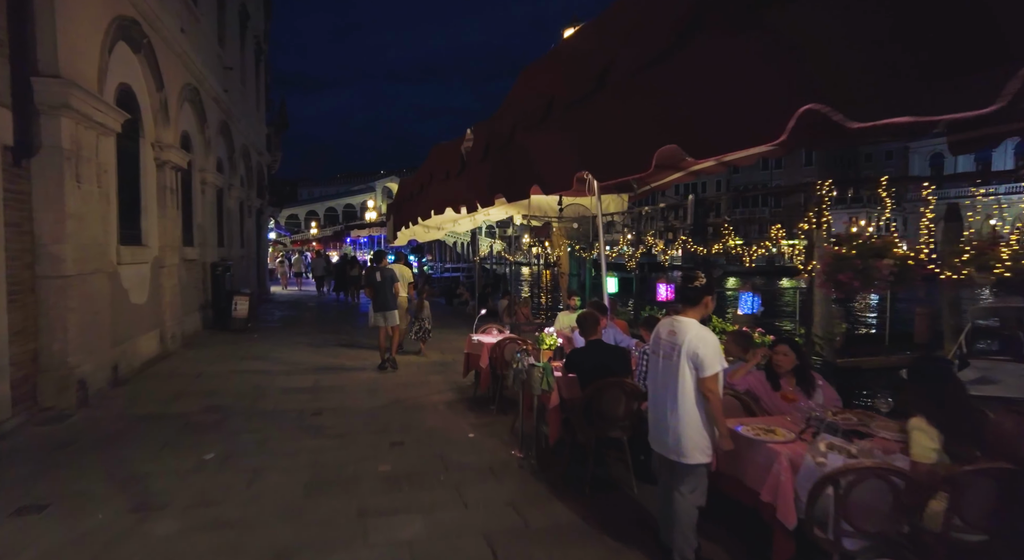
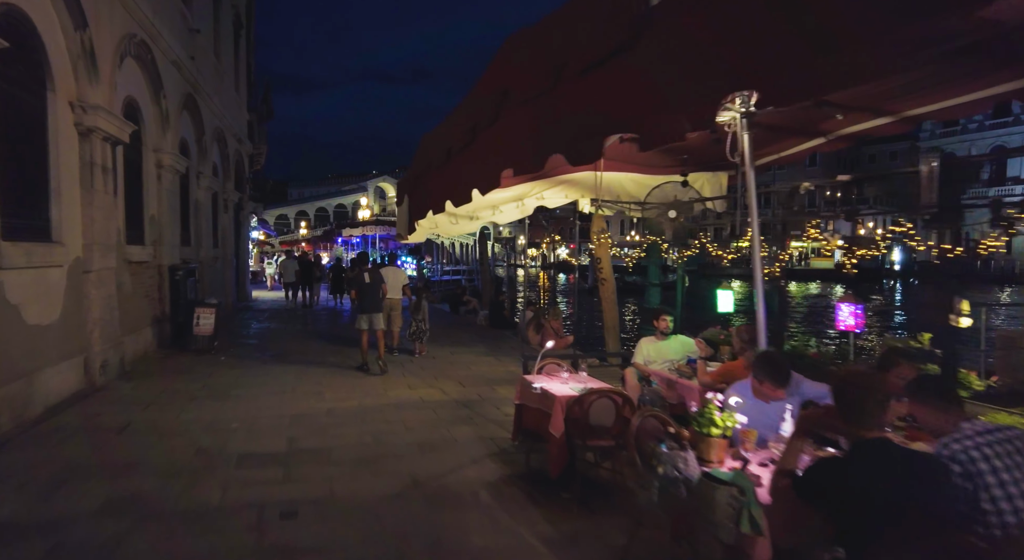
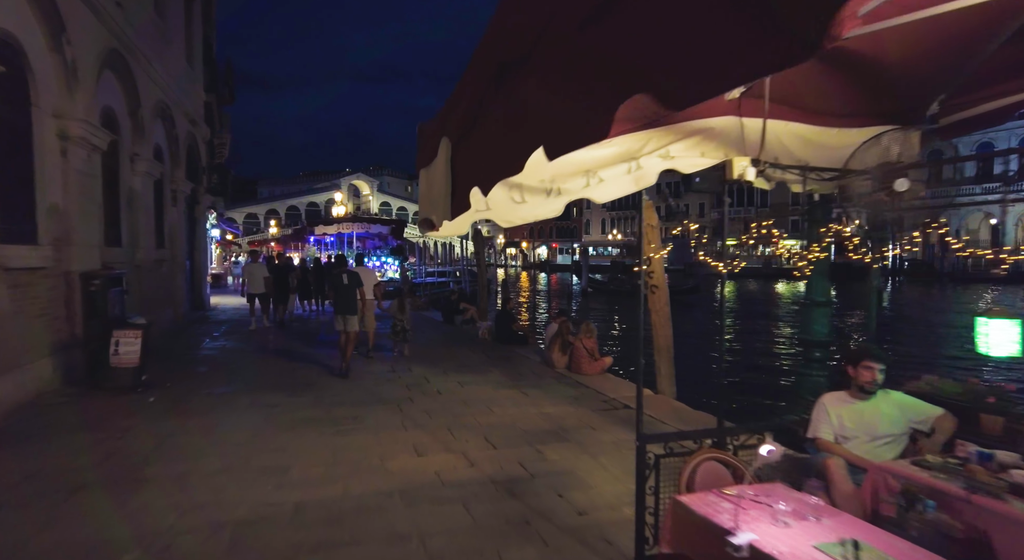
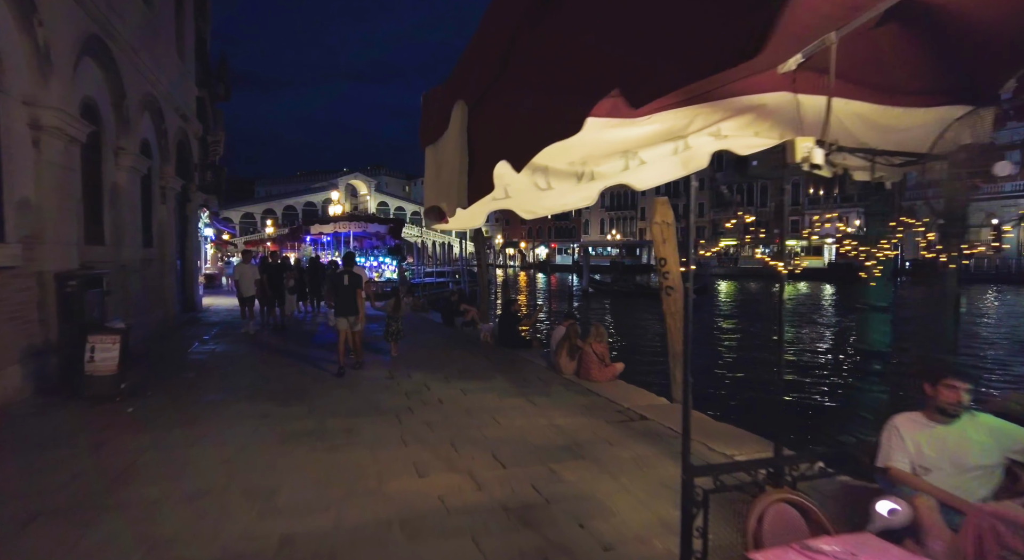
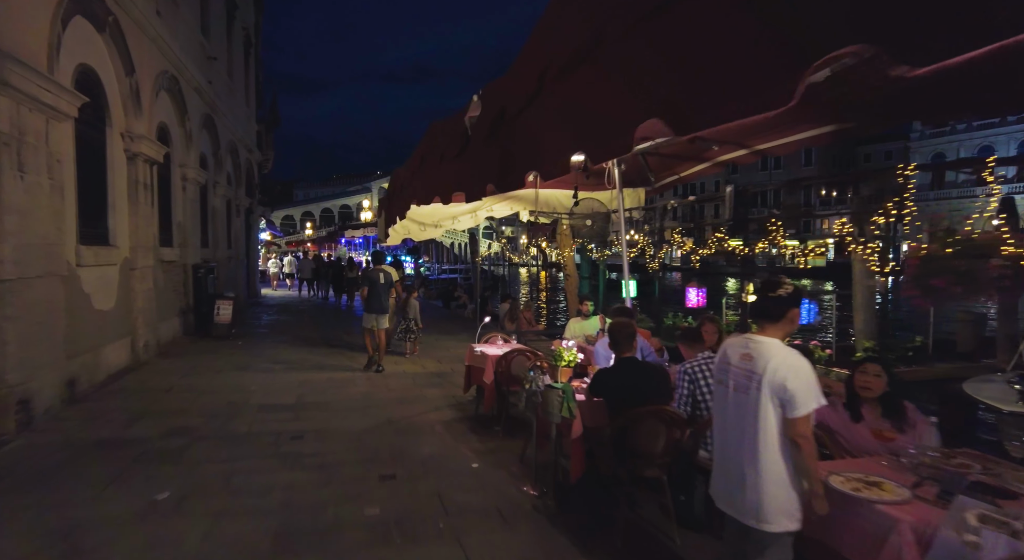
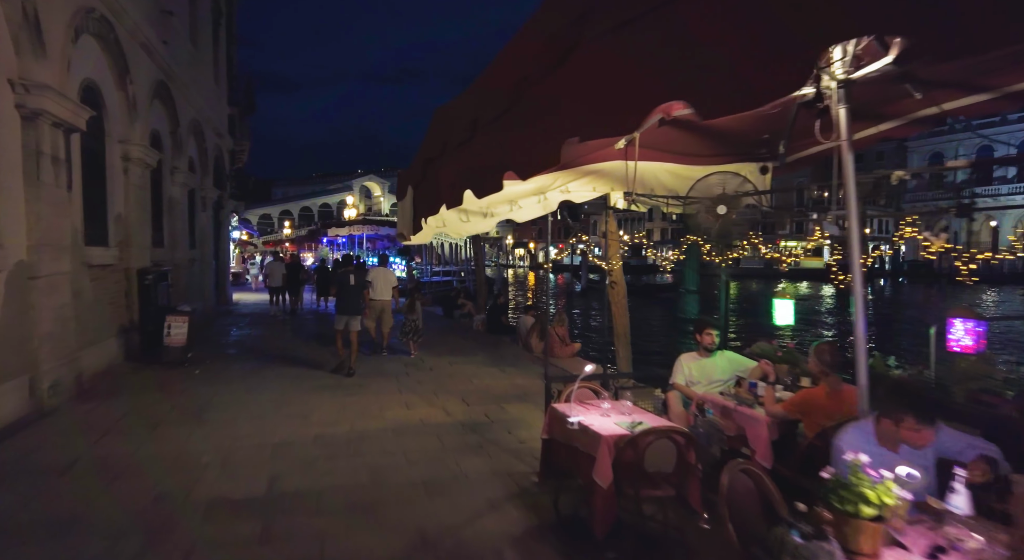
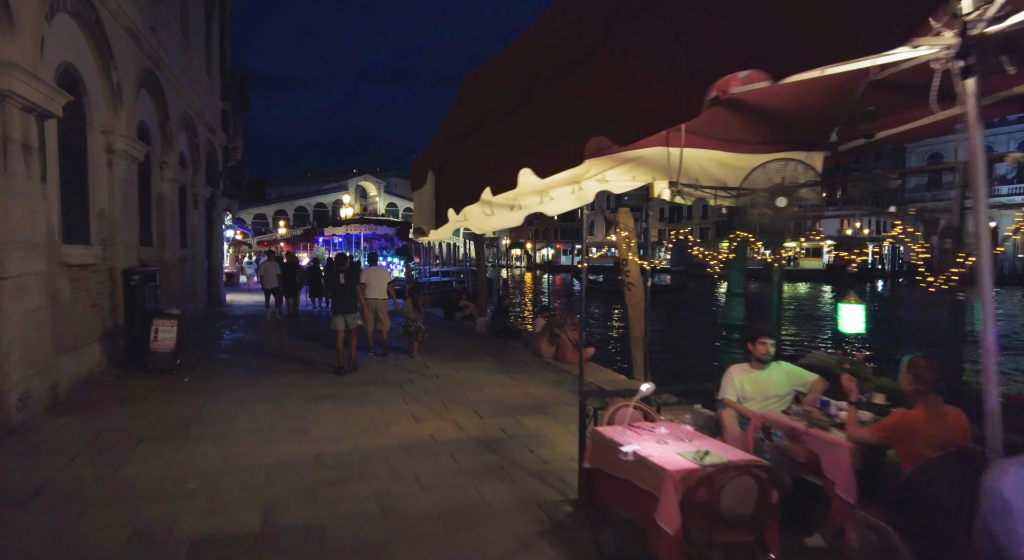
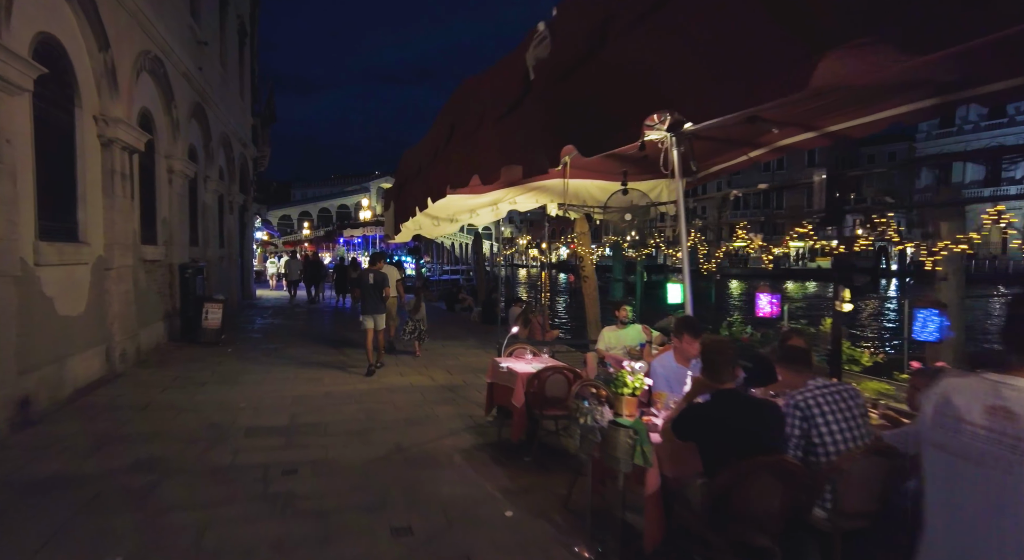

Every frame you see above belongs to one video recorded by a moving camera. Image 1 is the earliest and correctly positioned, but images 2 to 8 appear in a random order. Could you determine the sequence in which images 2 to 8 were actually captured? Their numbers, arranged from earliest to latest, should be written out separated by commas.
5, 8, 2, 6, 7, 3, 4
